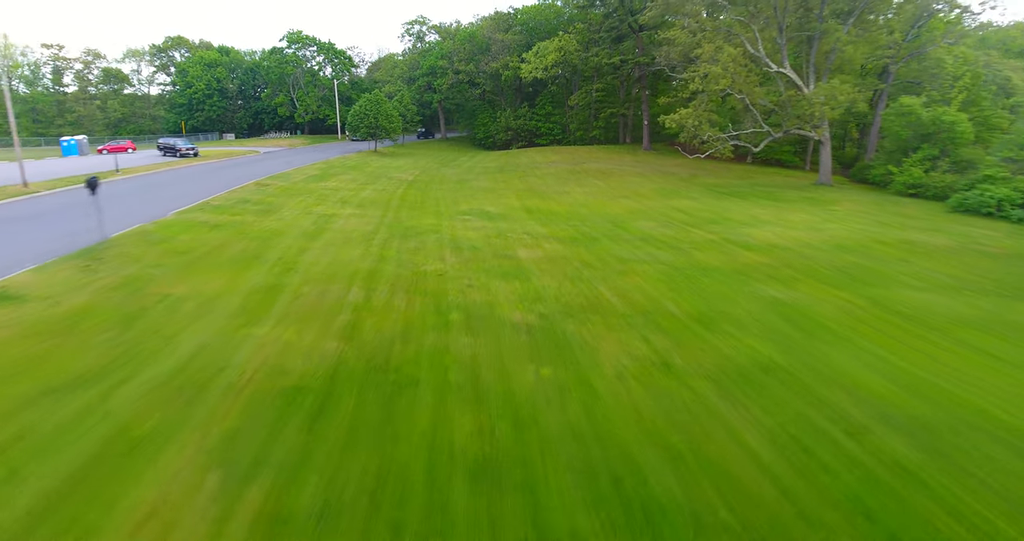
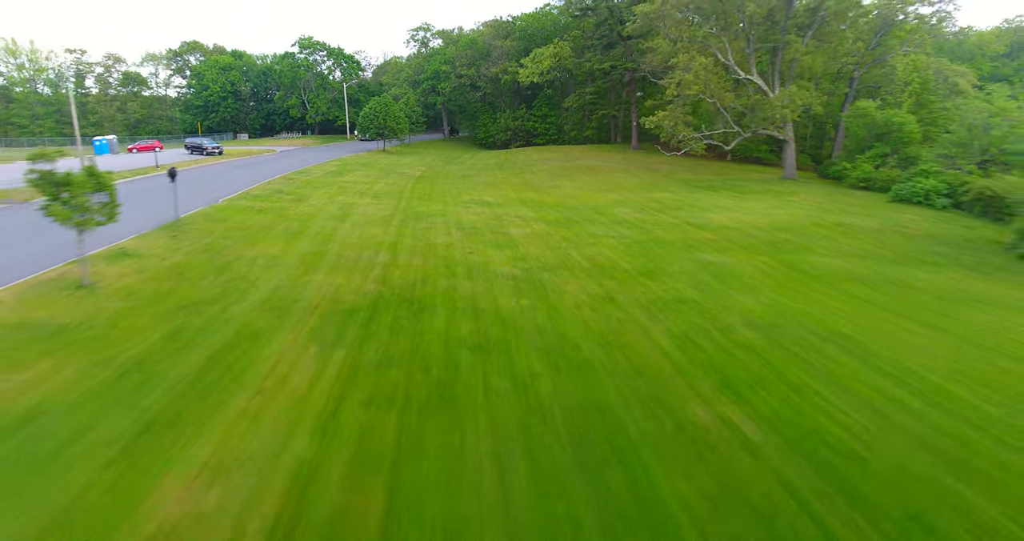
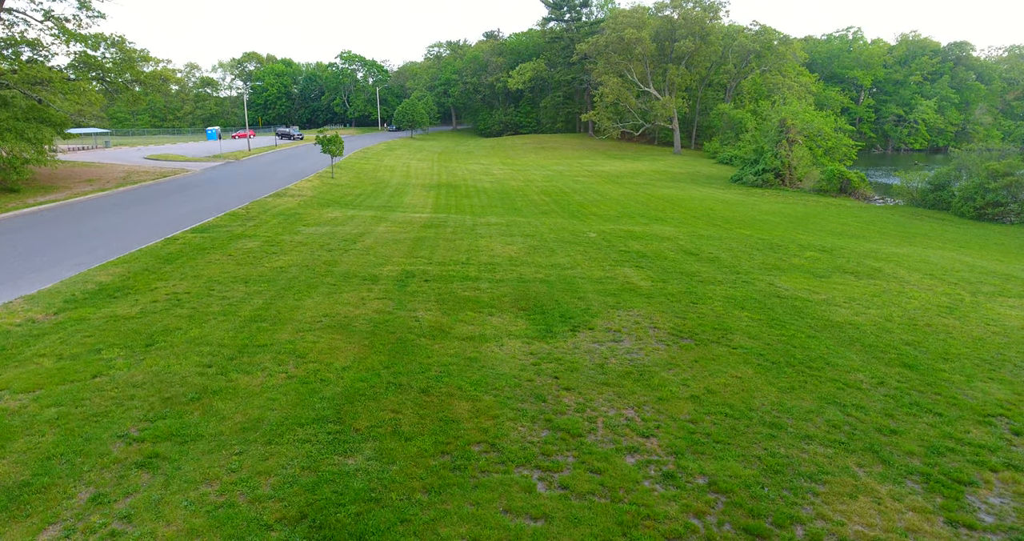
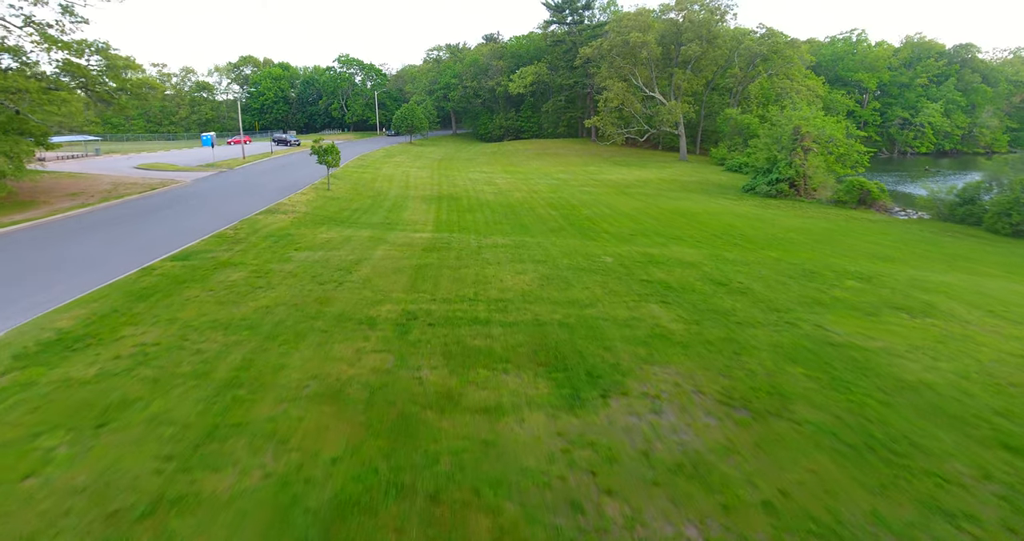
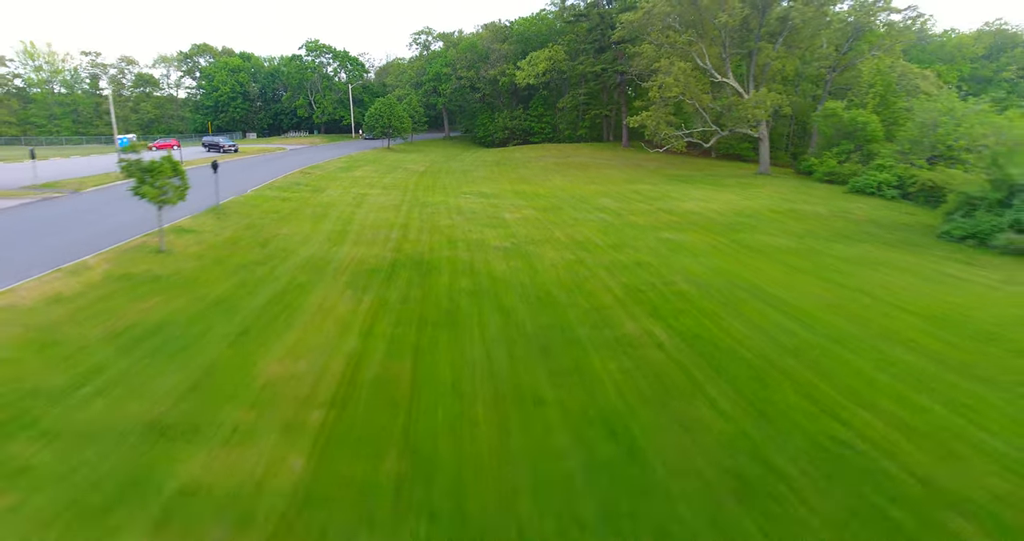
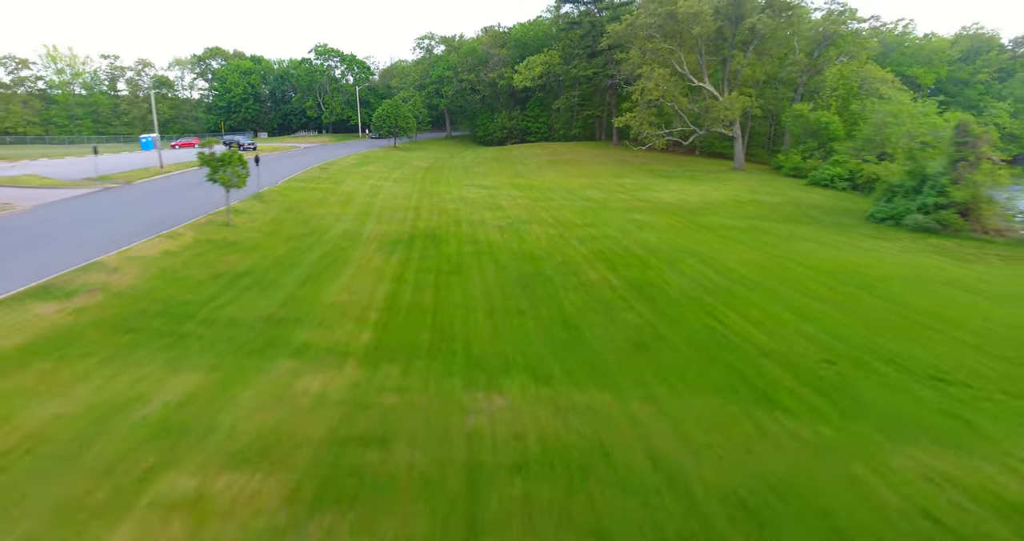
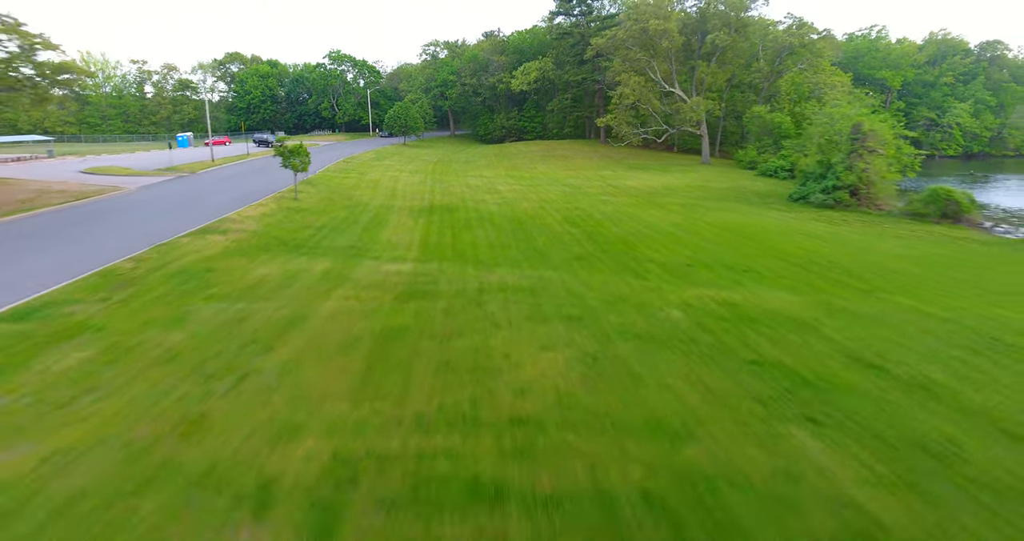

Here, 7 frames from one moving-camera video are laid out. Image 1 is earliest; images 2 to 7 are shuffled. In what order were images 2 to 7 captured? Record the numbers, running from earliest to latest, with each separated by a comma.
2, 5, 6, 7, 4, 3
